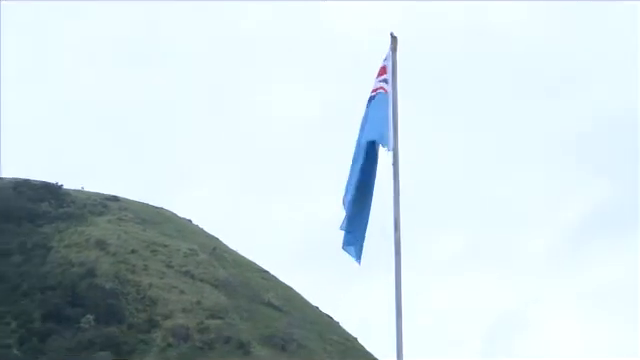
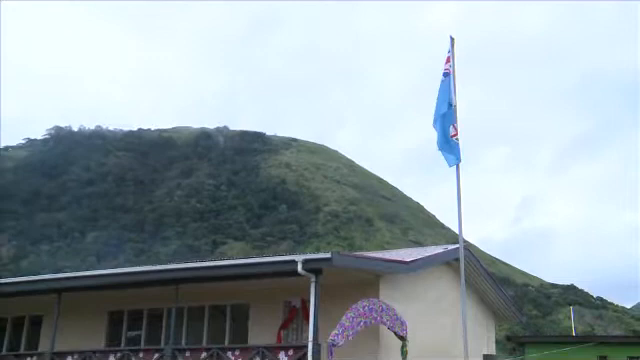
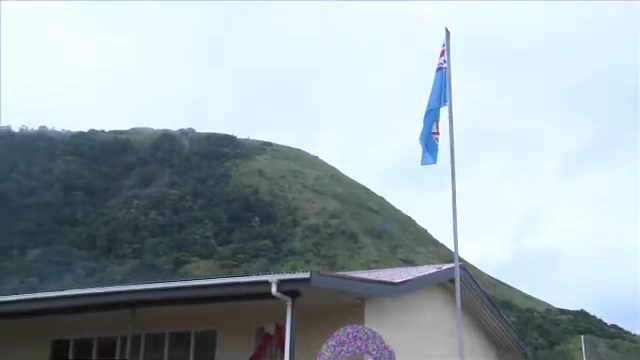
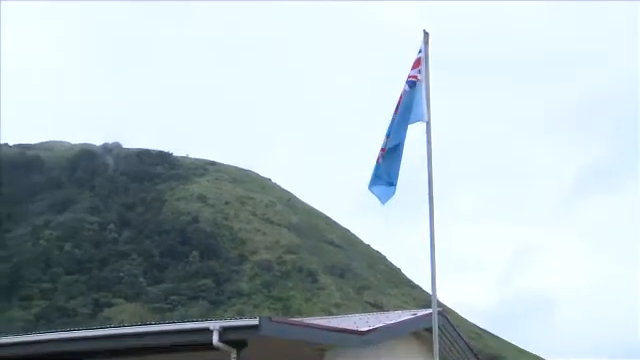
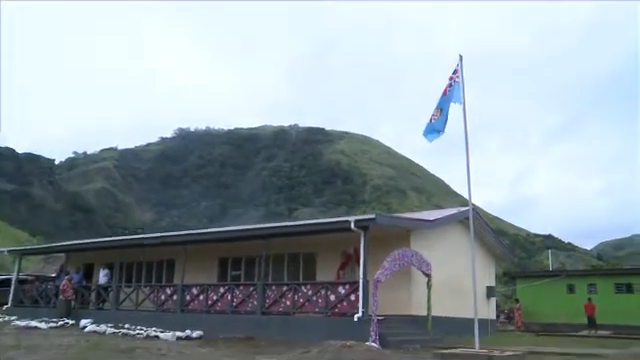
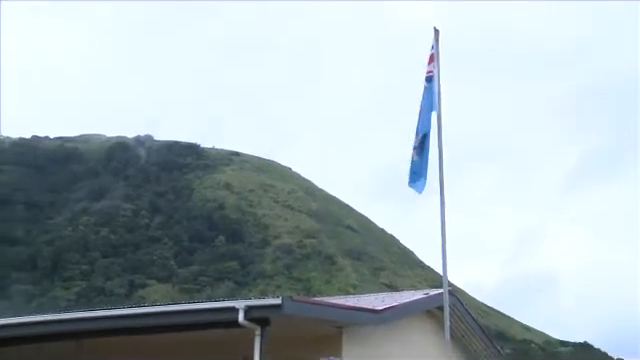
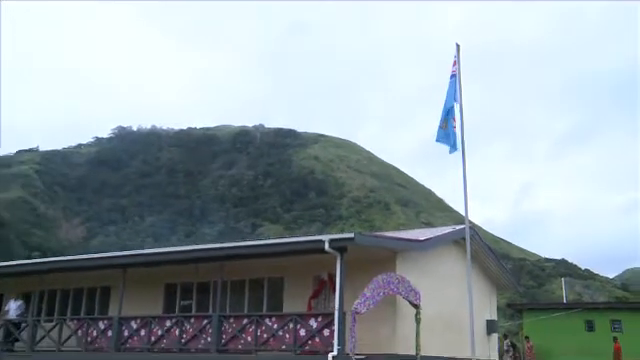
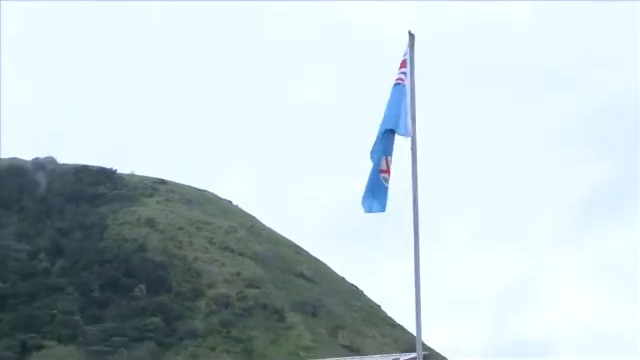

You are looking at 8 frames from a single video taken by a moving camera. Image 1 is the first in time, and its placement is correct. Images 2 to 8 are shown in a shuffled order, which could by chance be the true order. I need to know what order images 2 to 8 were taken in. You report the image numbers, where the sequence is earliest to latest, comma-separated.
8, 4, 6, 3, 2, 7, 5
